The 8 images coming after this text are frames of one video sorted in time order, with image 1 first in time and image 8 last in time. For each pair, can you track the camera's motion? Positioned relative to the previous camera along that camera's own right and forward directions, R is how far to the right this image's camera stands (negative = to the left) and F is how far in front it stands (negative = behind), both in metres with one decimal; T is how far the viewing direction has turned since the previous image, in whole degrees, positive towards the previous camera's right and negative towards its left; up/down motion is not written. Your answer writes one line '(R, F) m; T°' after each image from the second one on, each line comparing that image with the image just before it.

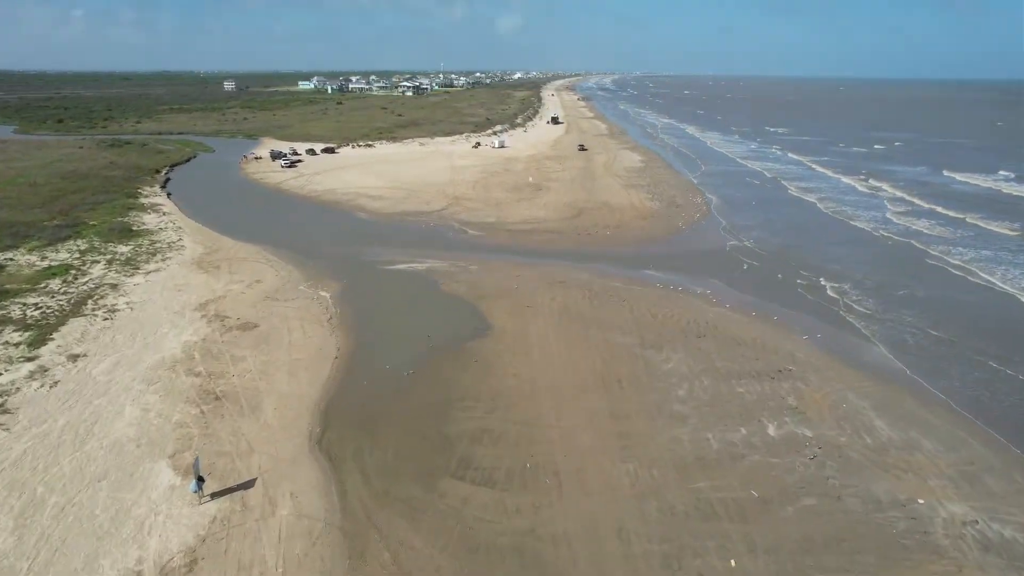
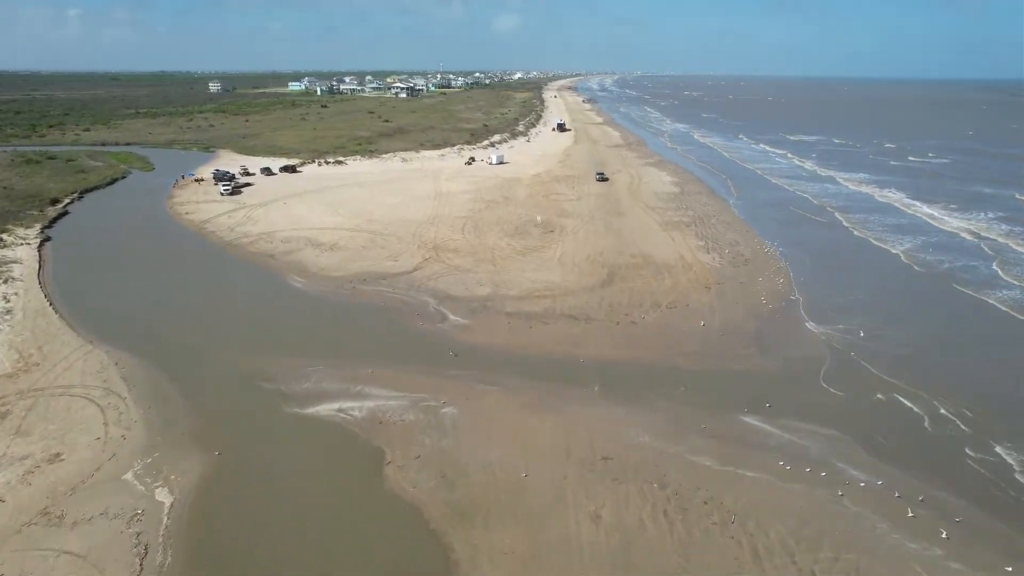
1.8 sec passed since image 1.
(-0.1, +10.9) m; 0°
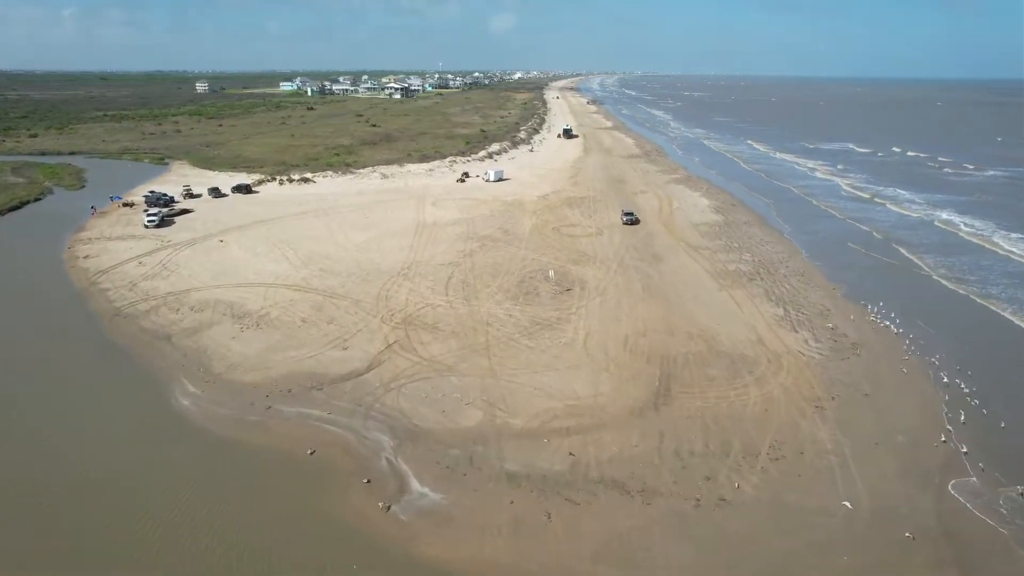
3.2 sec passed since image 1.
(-0.1, +8.7) m; 0°
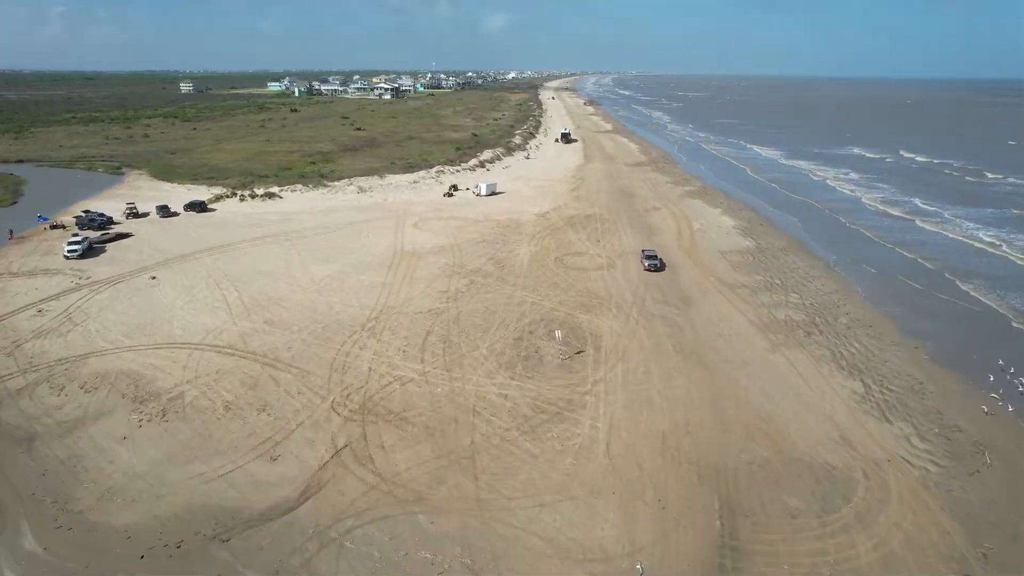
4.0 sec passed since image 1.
(0.0, +5.3) m; +1°
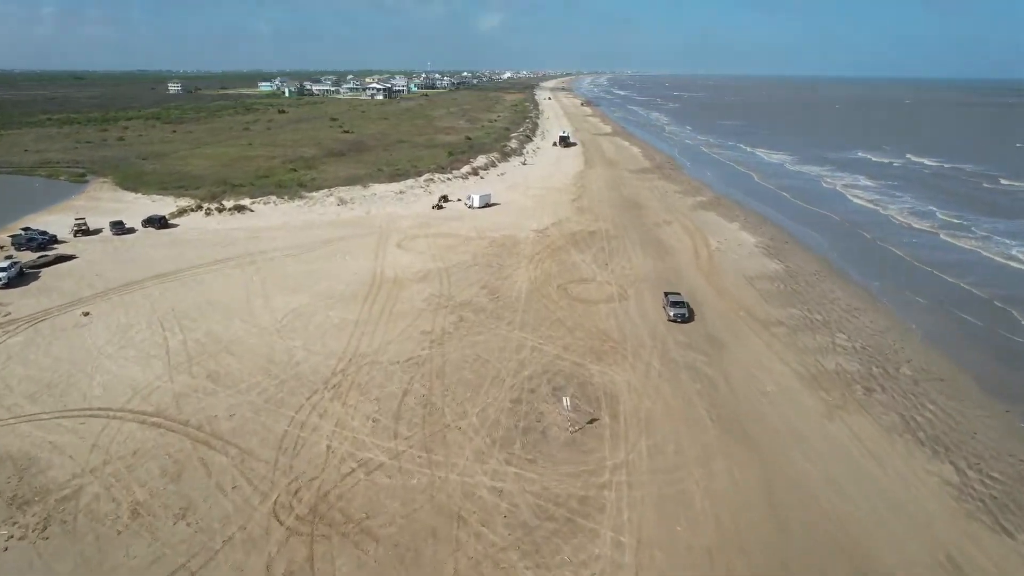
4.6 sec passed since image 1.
(0.0, +3.6) m; 0°
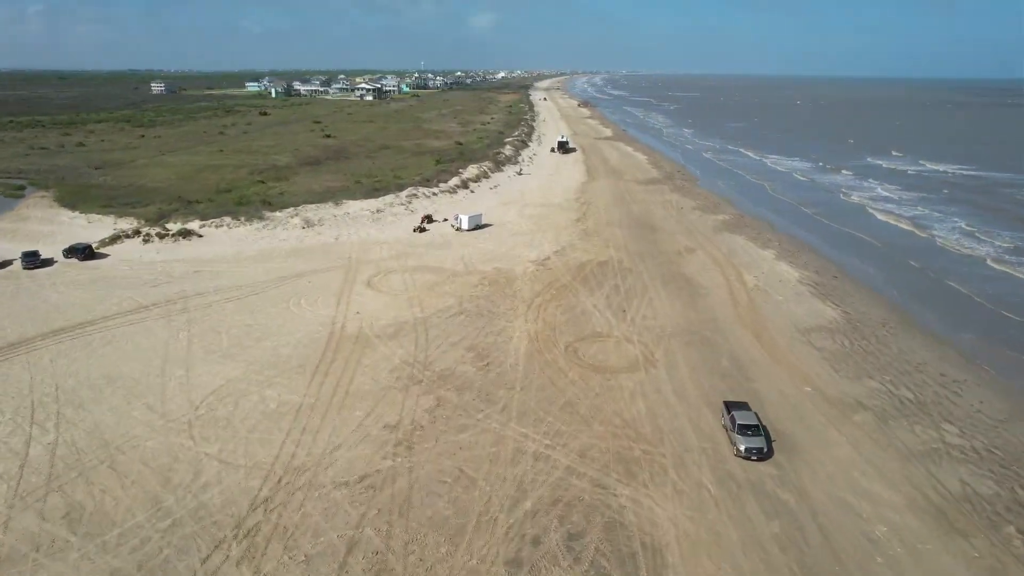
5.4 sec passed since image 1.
(0.0, +5.2) m; +1°
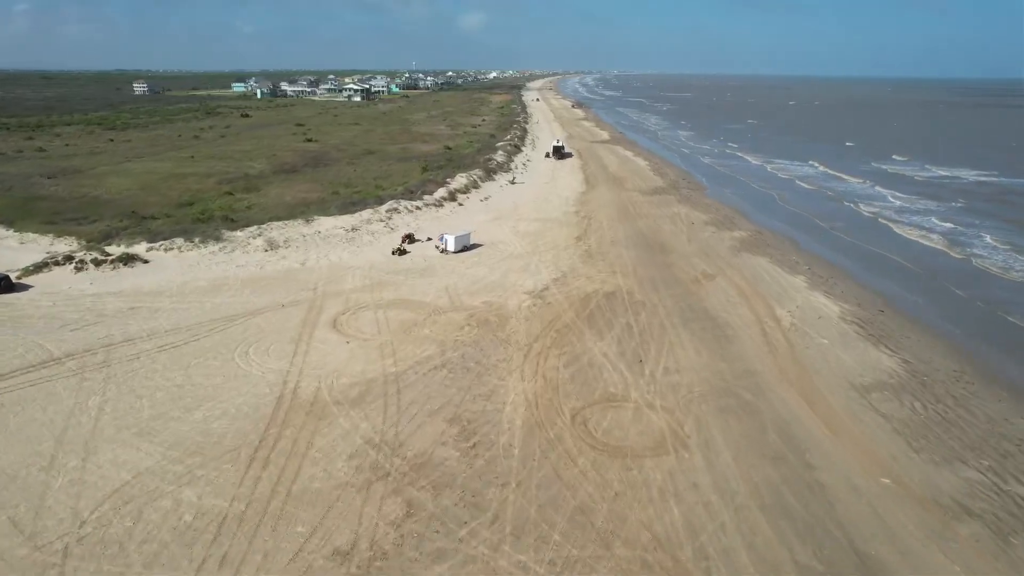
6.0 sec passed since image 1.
(0.0, +3.8) m; +1°
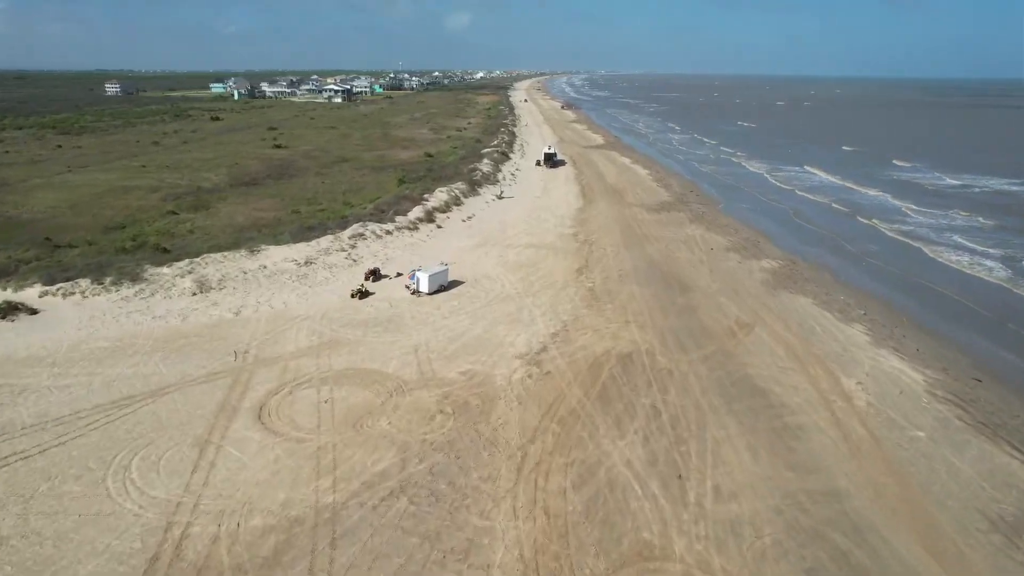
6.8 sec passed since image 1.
(0.0, +5.2) m; +1°
